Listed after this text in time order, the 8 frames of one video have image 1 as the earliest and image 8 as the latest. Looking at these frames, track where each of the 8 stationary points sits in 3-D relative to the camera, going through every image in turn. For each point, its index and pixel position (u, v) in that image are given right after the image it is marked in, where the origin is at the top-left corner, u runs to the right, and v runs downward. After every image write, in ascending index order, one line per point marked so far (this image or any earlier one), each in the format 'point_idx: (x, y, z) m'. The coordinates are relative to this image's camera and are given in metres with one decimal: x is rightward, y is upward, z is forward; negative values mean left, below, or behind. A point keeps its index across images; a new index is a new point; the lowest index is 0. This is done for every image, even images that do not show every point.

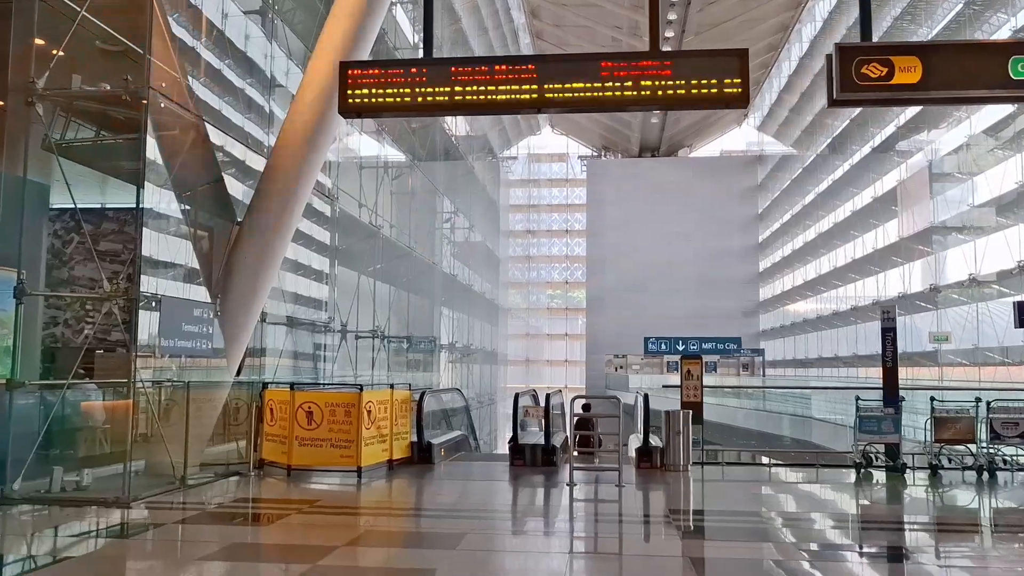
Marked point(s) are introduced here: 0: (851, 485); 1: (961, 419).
0: (+3.7, -2.1, +9.4) m
1: (+4.7, -1.4, +9.1) m
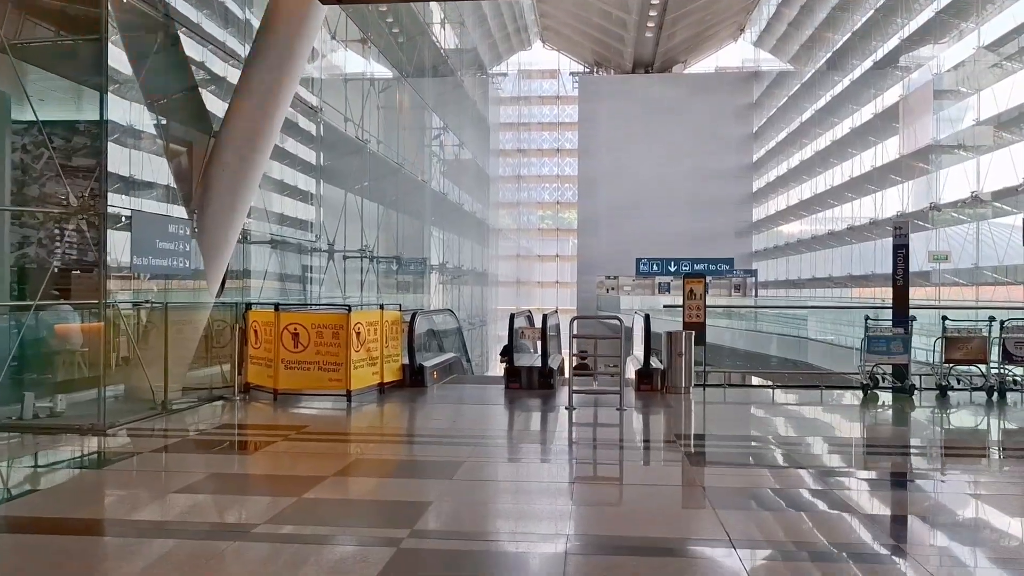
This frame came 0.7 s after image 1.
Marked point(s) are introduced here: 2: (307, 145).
0: (+3.6, -1.2, +9.1) m
1: (+4.7, -0.5, +8.8) m
2: (-3.4, +2.3, +14.4) m
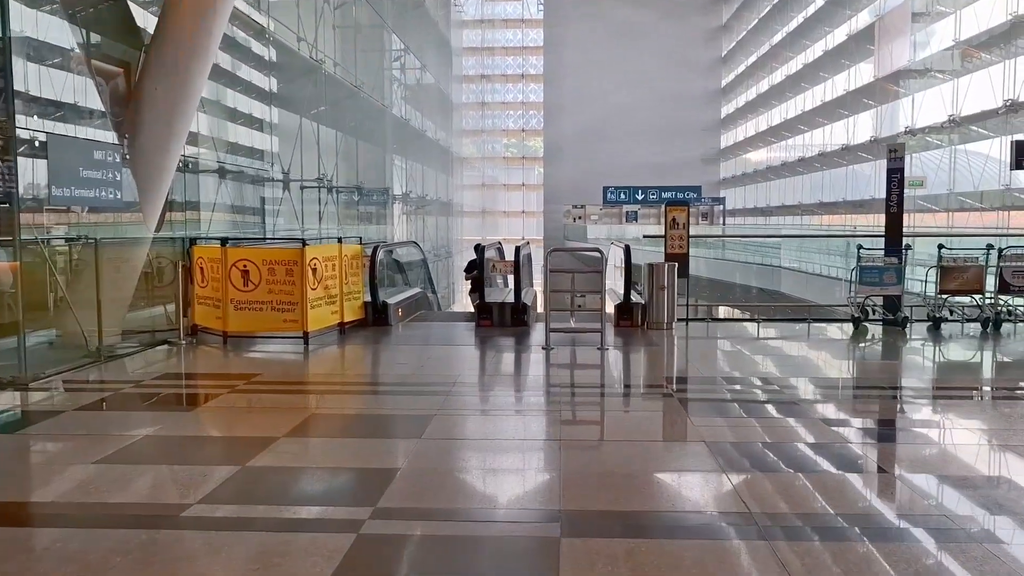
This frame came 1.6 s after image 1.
0: (+3.3, -0.5, +8.6) m
1: (+4.4, +0.2, +8.4) m
2: (-3.9, +3.4, +13.4) m
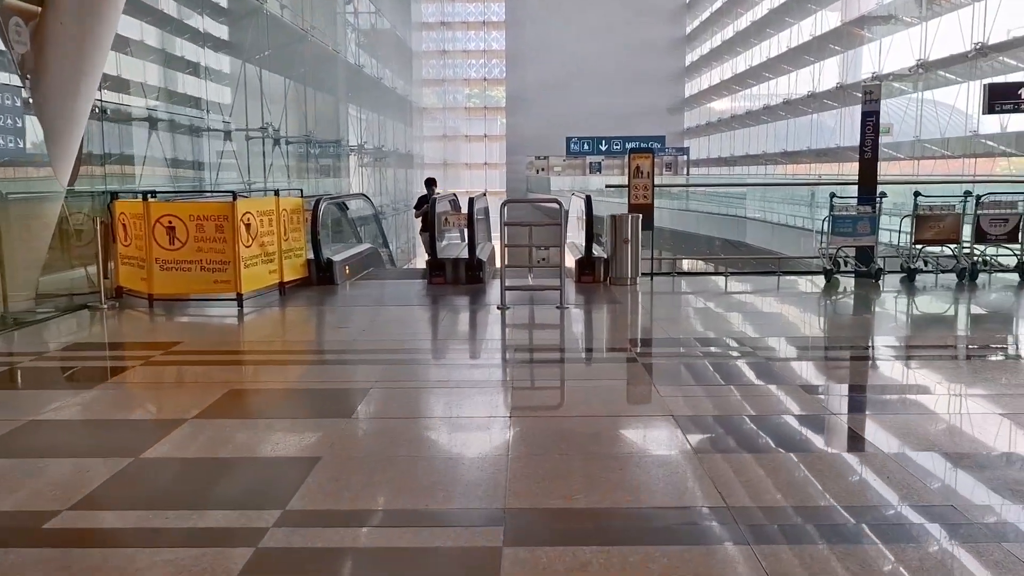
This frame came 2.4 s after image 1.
0: (+2.9, -0.1, +8.2) m
1: (+4.0, +0.7, +8.0) m
2: (-4.6, +4.0, +12.4) m
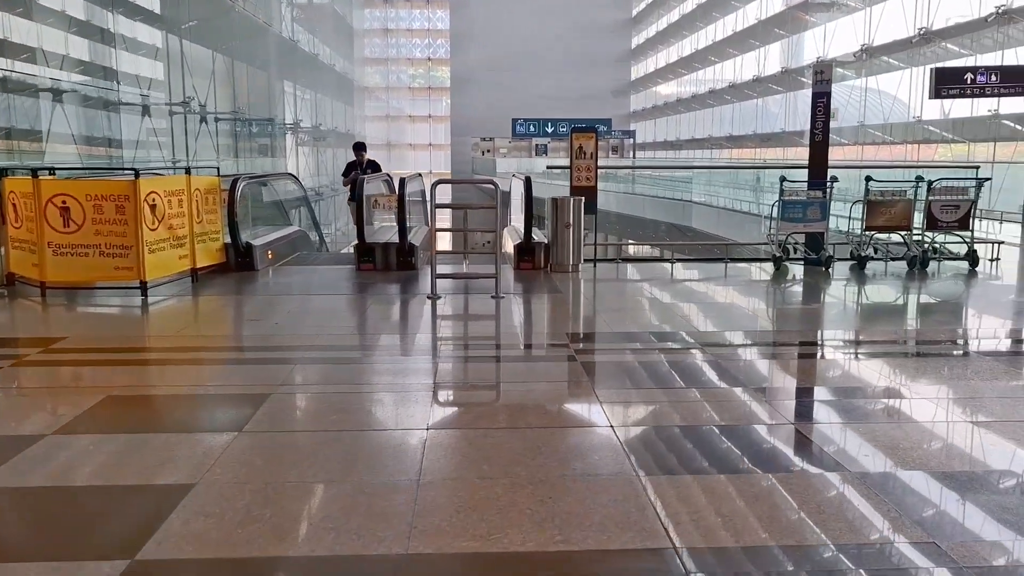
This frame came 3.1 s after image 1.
0: (+2.3, +0.1, +7.9) m
1: (+3.4, +0.8, +7.7) m
2: (-5.4, +4.2, +11.6) m
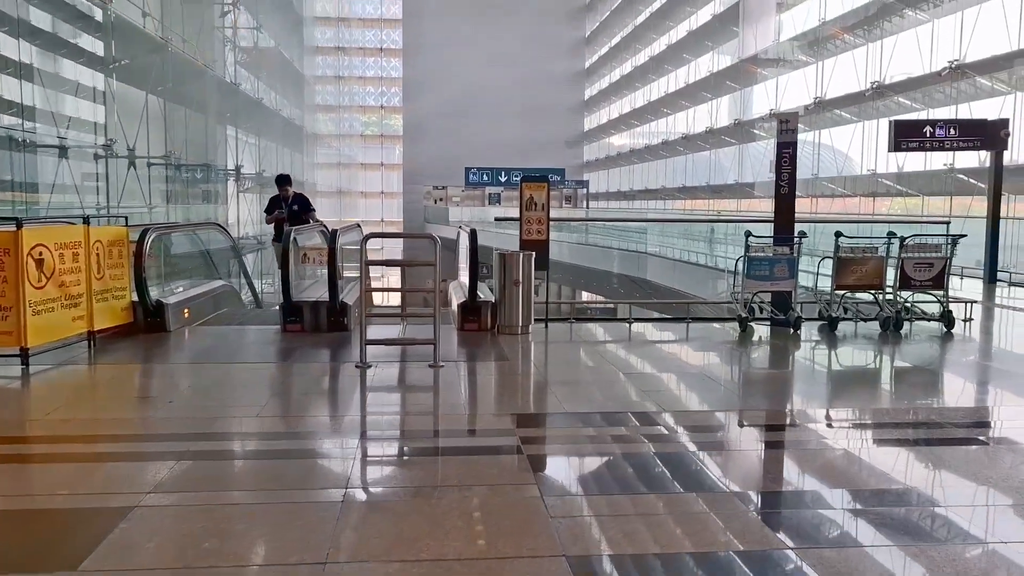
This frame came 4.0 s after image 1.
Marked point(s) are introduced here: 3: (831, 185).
0: (+1.8, -0.5, +7.3) m
1: (+3.0, +0.2, +7.2) m
2: (-6.0, +3.5, +10.8) m
3: (+7.3, +2.4, +19.9) m
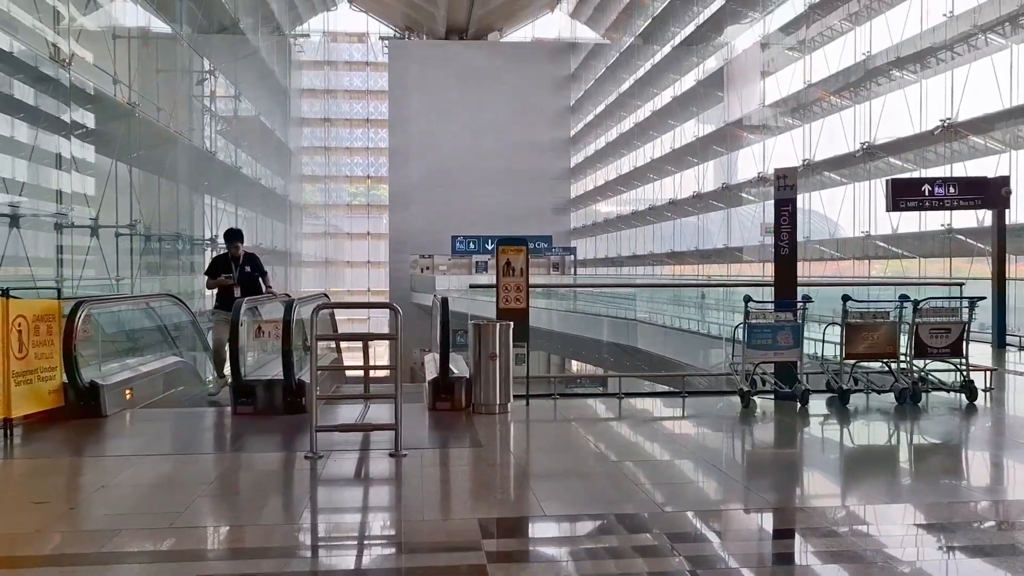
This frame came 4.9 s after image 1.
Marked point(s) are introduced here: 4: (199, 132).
0: (+1.7, -1.0, +6.6) m
1: (+2.8, -0.3, +6.6) m
2: (-6.3, +2.6, +10.3) m
3: (+7.0, +0.9, +19.5) m
4: (-6.6, +3.3, +18.0) m
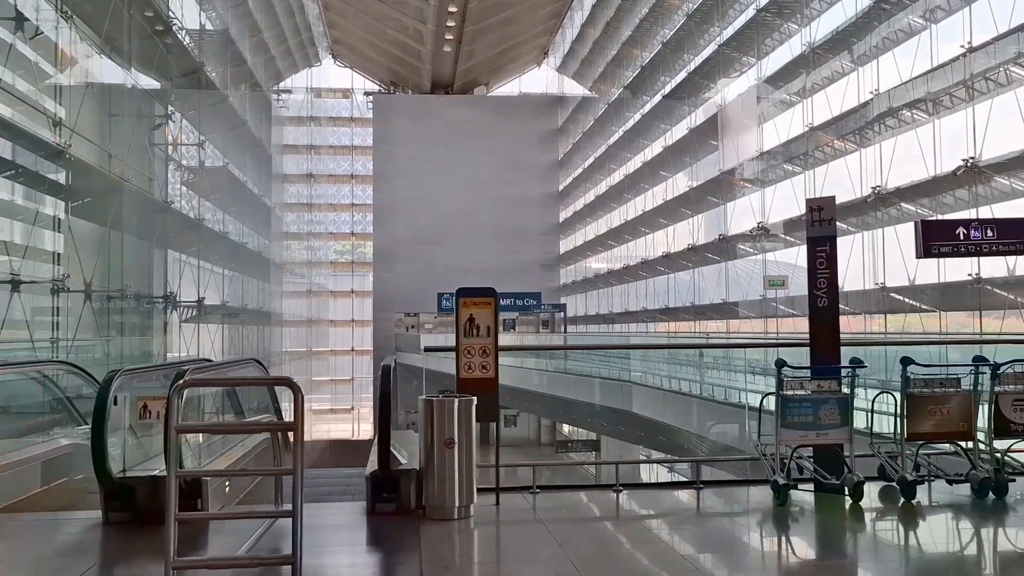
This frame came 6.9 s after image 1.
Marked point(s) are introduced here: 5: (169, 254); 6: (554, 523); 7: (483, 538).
0: (+1.5, -1.4, +5.1) m
1: (+2.6, -0.6, +5.1) m
2: (-6.5, +1.9, +8.9) m
3: (+6.6, -0.3, +18.2) m
4: (-6.9, +2.1, +16.7) m
5: (-6.8, +0.7, +16.5) m
6: (+0.2, -1.4, +5.0) m
7: (-0.3, -1.3, +4.7) m
